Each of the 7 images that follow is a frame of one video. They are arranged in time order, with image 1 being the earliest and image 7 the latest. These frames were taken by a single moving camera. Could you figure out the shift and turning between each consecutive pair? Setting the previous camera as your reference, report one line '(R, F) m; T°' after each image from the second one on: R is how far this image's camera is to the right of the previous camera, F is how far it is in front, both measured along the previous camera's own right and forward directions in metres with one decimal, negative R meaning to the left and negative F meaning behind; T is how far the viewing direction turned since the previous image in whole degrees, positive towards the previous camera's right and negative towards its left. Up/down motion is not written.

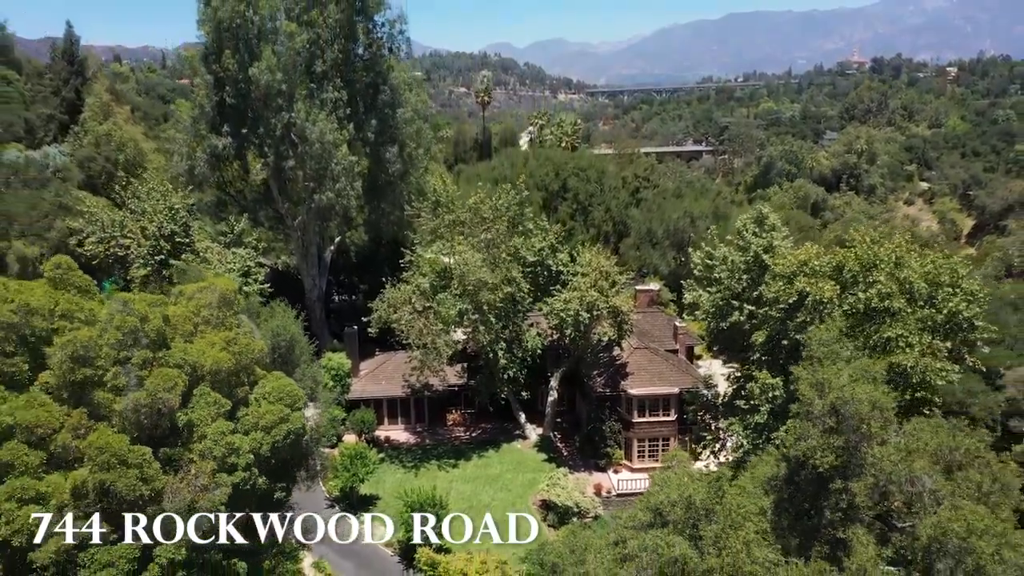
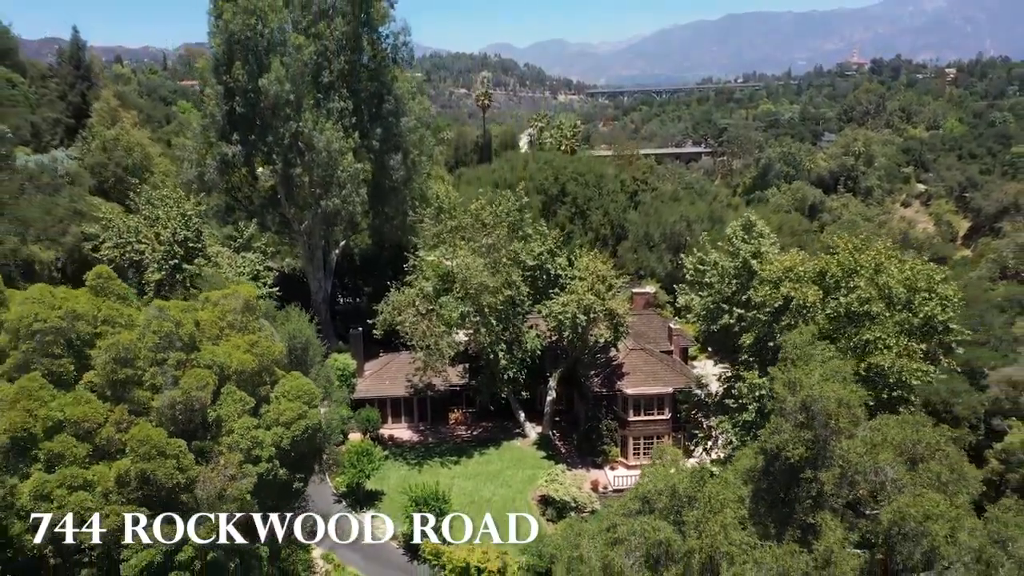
(0.0, -1.0) m; 0°
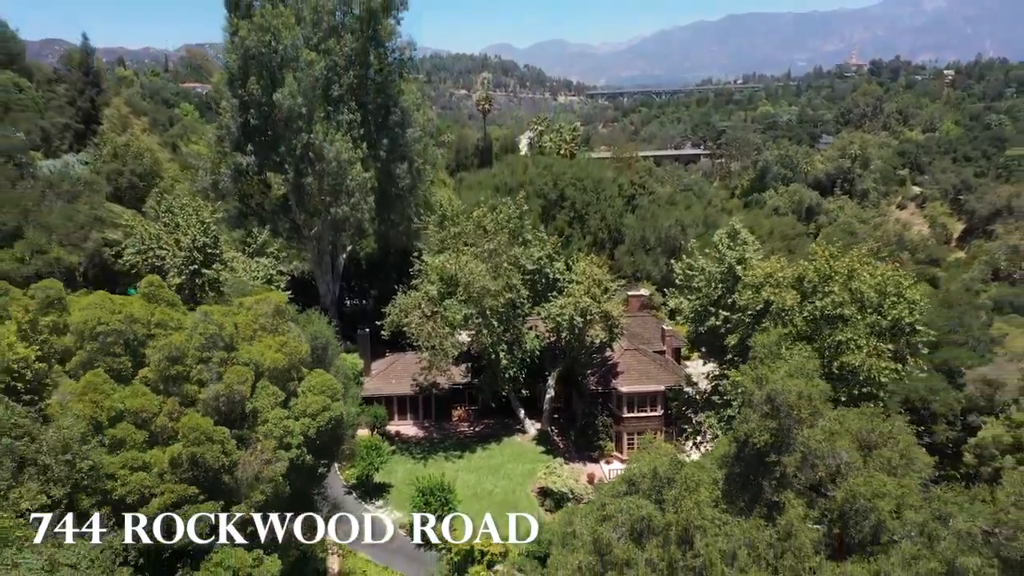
(0.0, -1.5) m; 0°
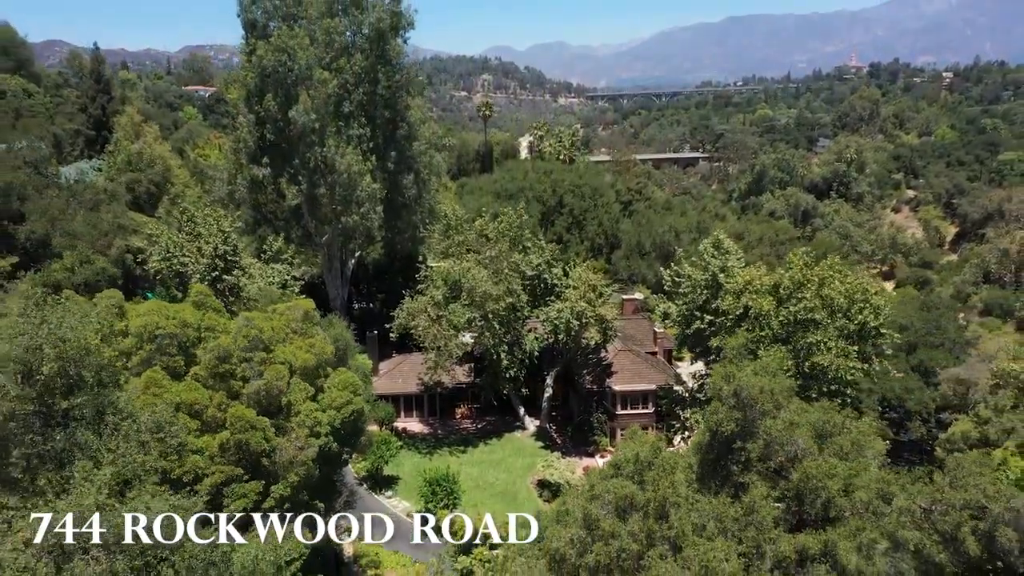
(0.0, -1.9) m; 0°
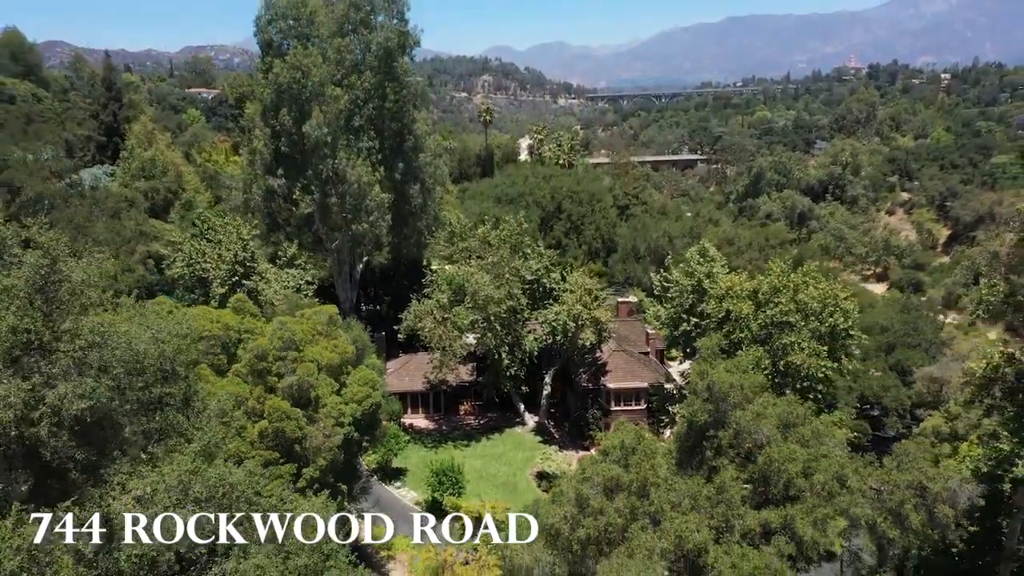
(0.0, -2.0) m; 0°
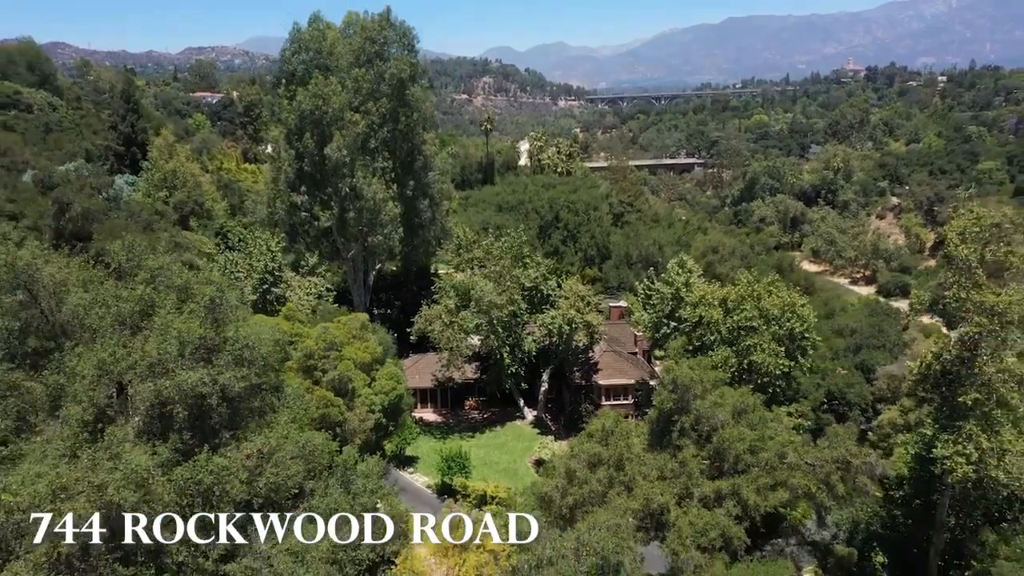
(0.0, -3.6) m; 0°
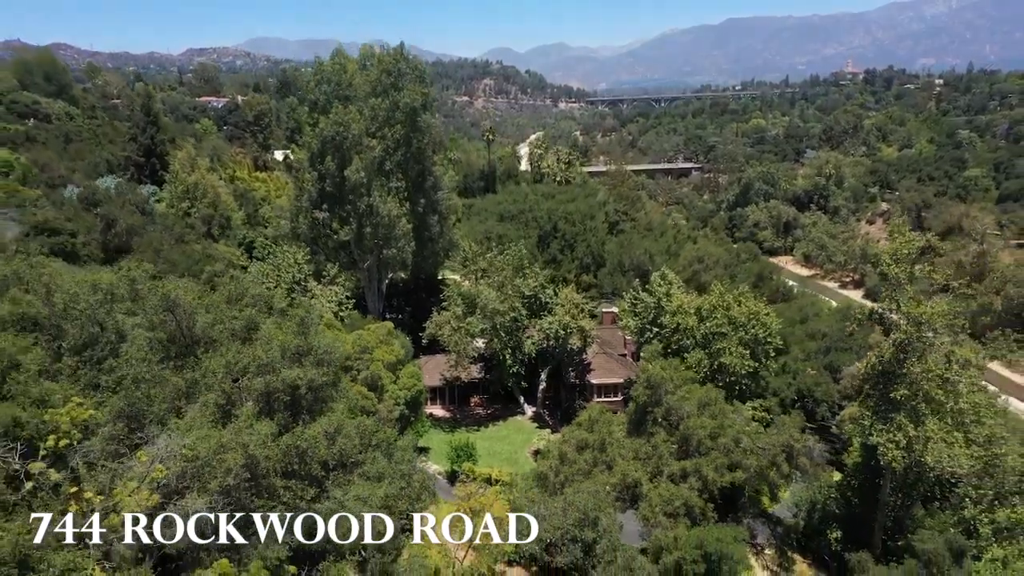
(-0.1, -4.0) m; 0°
